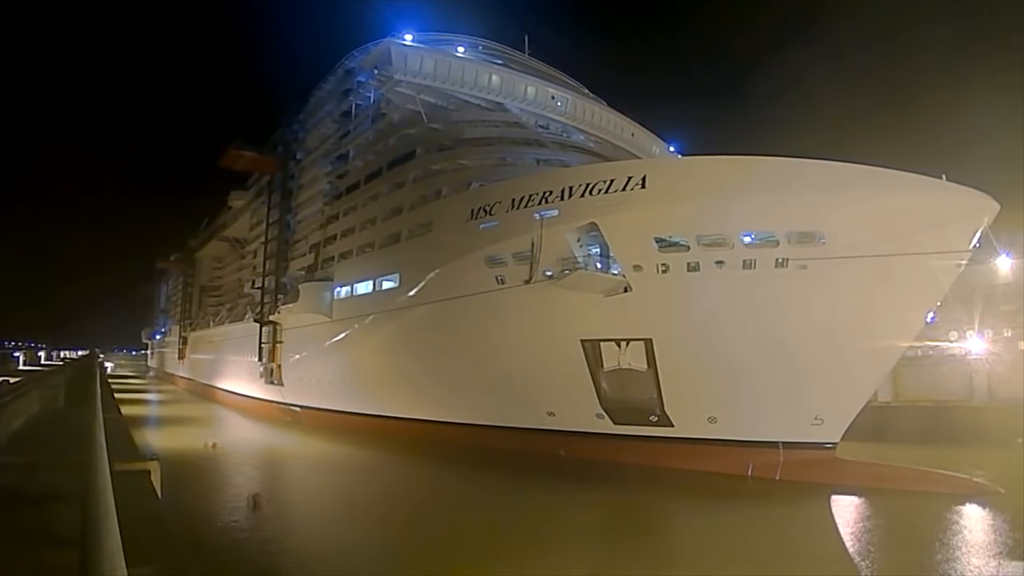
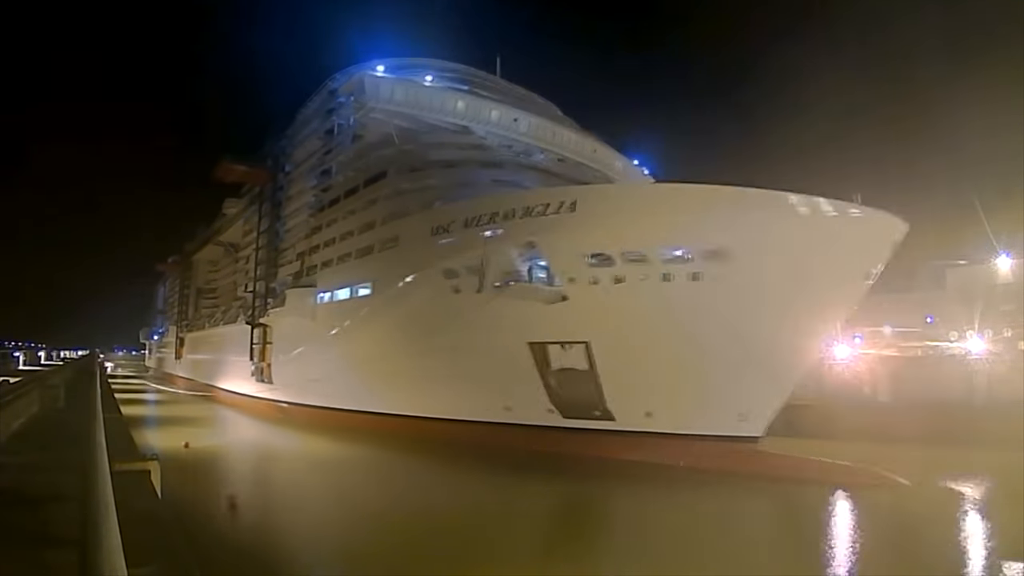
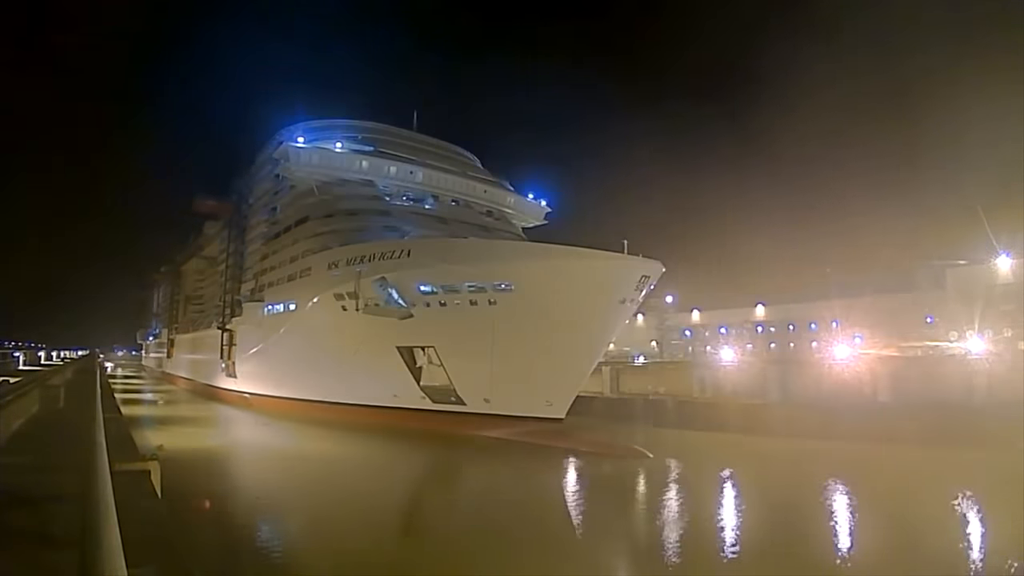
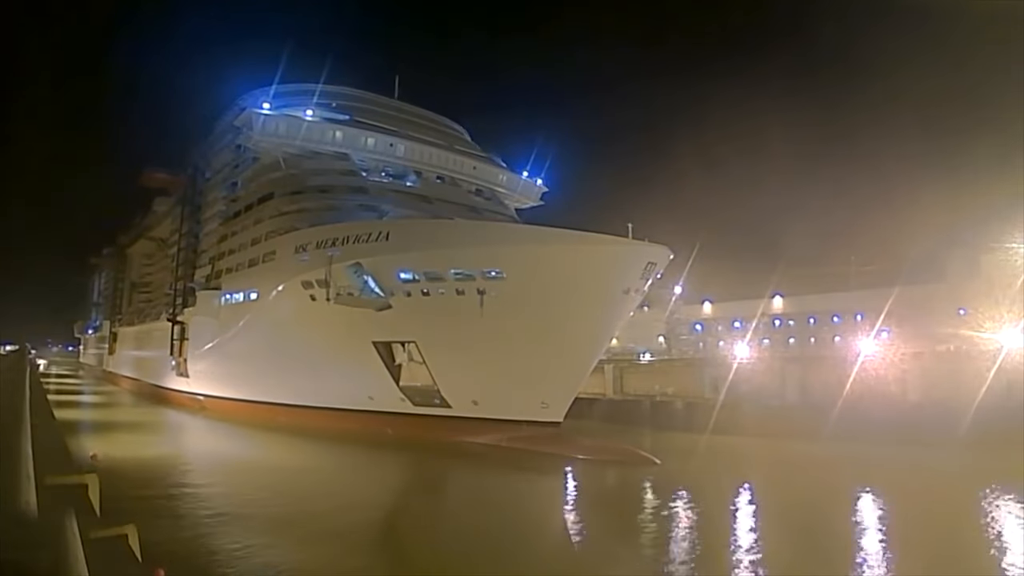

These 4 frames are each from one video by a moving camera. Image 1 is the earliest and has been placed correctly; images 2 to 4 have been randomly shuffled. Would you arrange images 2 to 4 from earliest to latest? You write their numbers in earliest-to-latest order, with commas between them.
2, 3, 4
